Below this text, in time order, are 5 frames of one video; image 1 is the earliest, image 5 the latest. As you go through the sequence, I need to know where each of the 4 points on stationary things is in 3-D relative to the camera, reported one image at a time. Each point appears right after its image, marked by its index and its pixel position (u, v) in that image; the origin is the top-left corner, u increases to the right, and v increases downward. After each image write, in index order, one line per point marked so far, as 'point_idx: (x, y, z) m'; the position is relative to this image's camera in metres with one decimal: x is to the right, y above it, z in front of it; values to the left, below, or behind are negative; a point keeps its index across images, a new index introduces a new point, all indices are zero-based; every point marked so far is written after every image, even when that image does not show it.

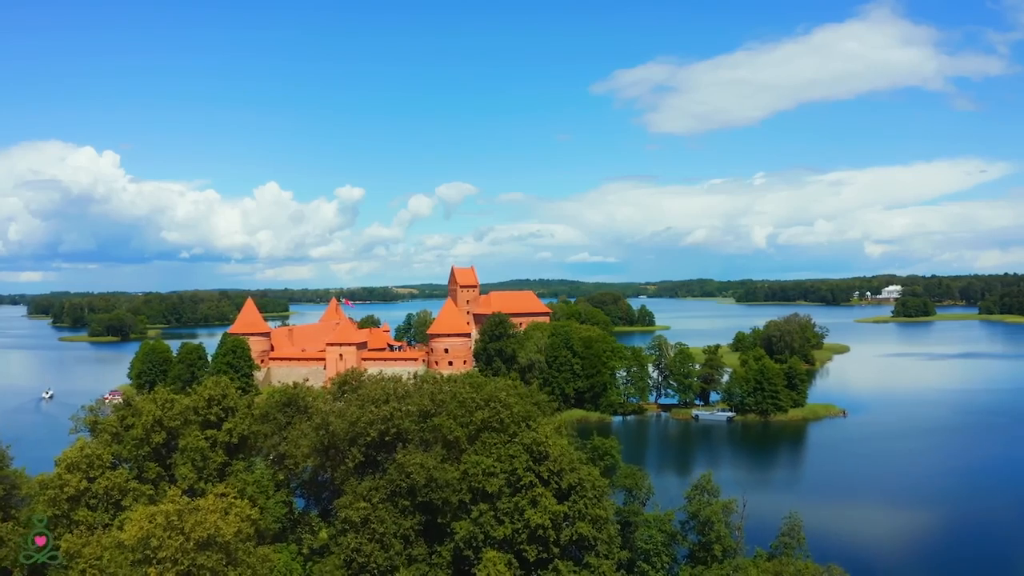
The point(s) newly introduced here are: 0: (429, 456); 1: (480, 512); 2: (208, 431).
0: (-2.0, -3.9, +16.7) m
1: (-0.7, -4.9, +16.1) m
2: (-7.8, -3.6, +18.5) m
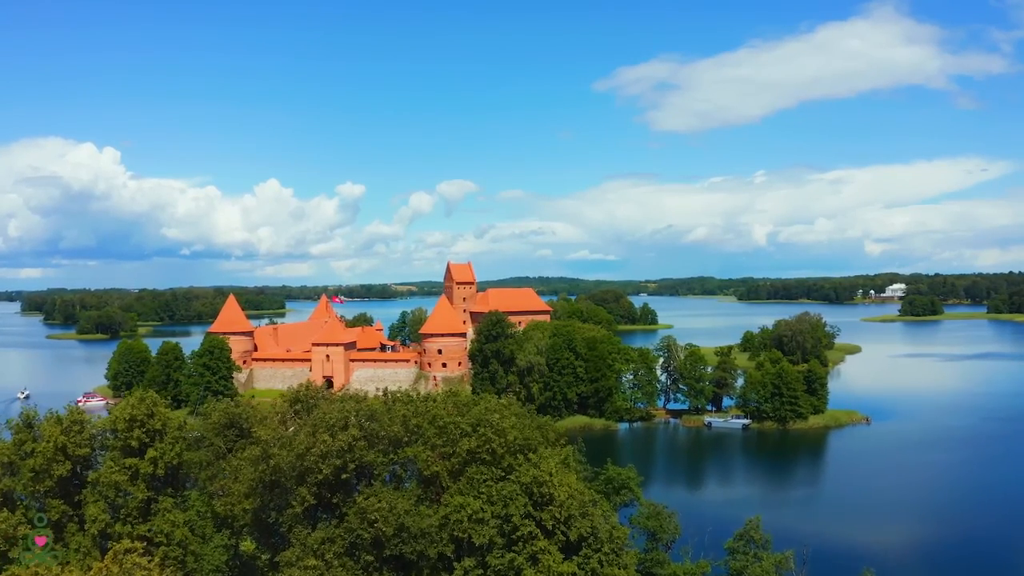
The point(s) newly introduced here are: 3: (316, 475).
0: (-2.1, -3.8, +13.1) m
1: (-0.8, -4.8, +12.5) m
2: (-7.9, -3.5, +14.9) m
3: (-4.1, -3.9, +14.6) m
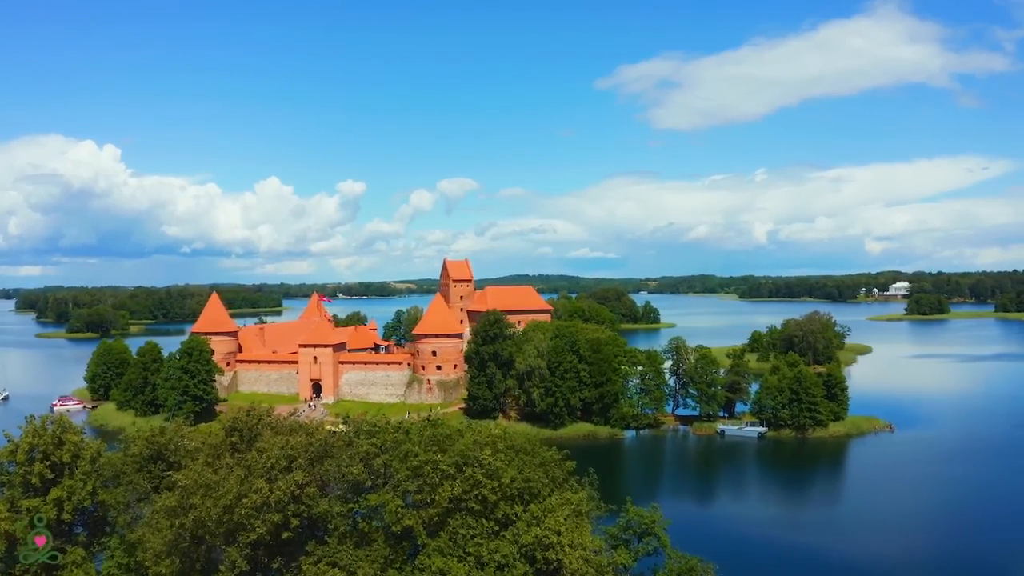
0: (-2.1, -3.7, +10.1) m
1: (-0.9, -4.8, +9.5) m
2: (-7.9, -3.5, +11.9) m
3: (-4.1, -3.8, +11.6) m
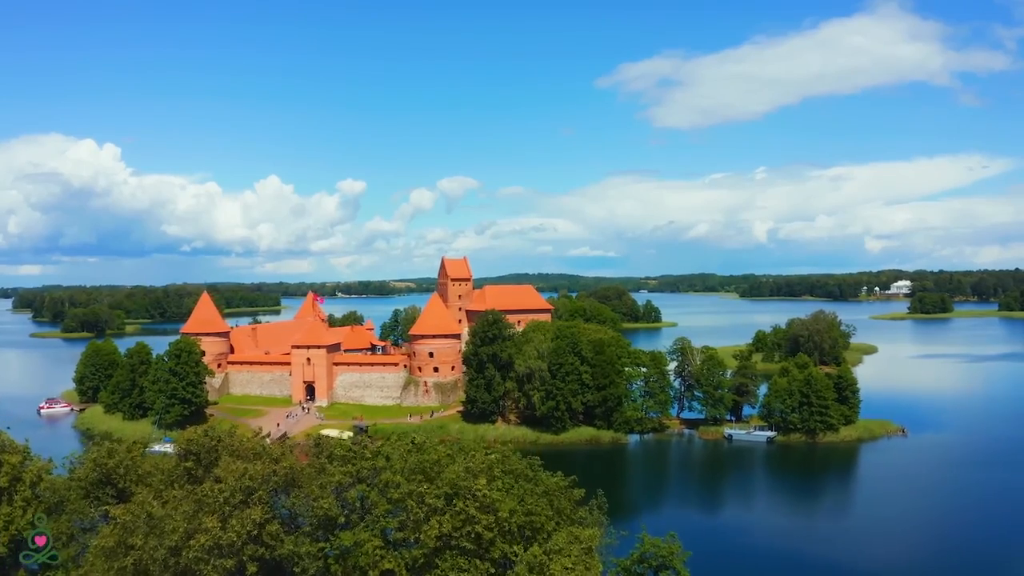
0: (-2.1, -3.8, +8.6) m
1: (-0.9, -4.8, +8.0) m
2: (-7.9, -3.5, +10.4) m
3: (-4.2, -3.8, +10.1) m
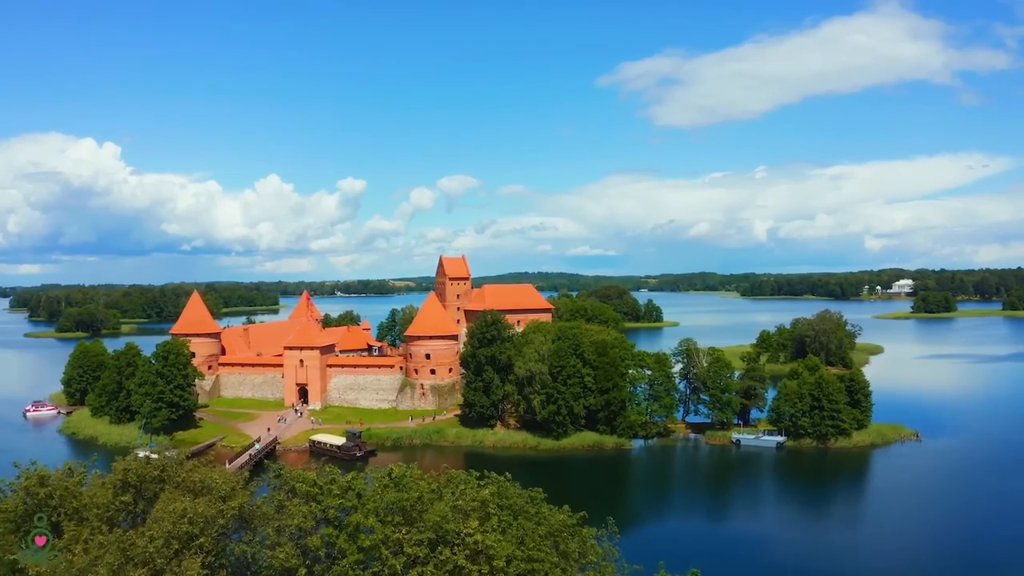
0: (-2.2, -3.8, +7.0) m
1: (-0.9, -4.8, +6.4) m
2: (-8.0, -3.5, +8.8) m
3: (-4.2, -3.8, +8.5) m
